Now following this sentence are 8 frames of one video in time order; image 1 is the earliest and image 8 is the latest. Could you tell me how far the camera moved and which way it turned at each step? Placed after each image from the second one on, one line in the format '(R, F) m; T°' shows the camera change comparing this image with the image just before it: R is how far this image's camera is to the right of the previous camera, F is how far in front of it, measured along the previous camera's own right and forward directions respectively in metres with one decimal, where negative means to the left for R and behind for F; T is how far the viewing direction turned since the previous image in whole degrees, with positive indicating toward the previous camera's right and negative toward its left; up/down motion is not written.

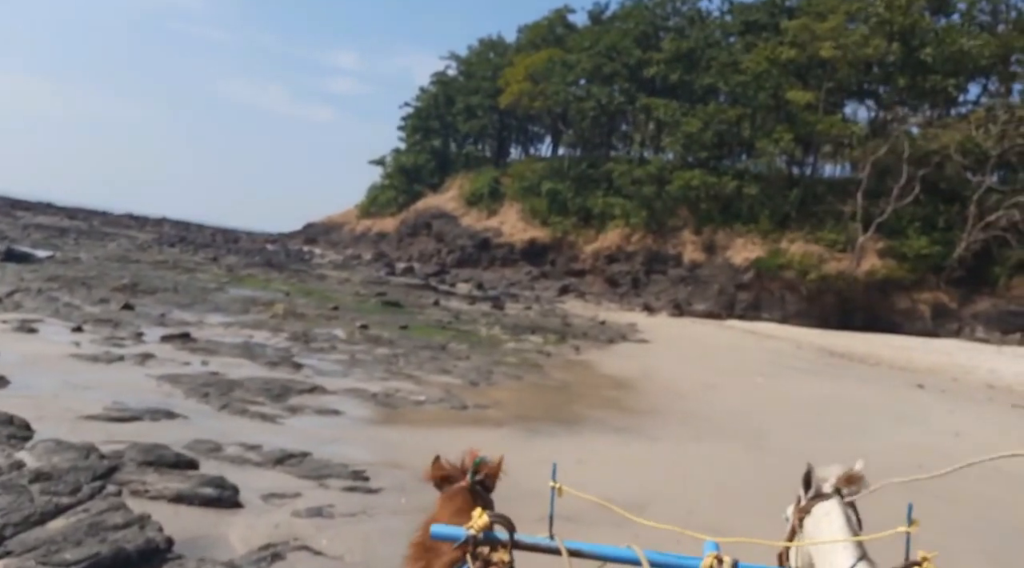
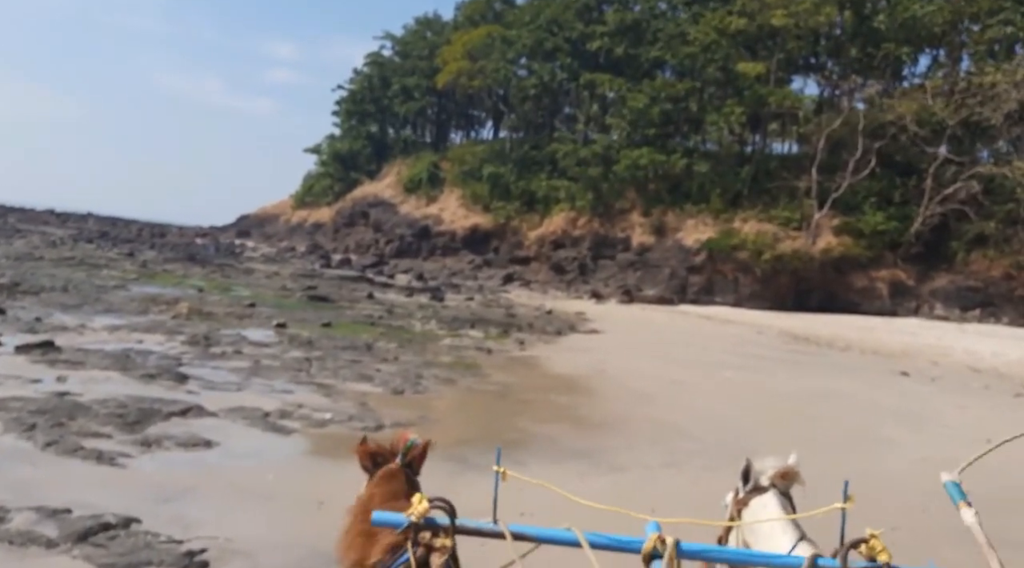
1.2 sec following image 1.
(+0.2, +2.4) m; +3°
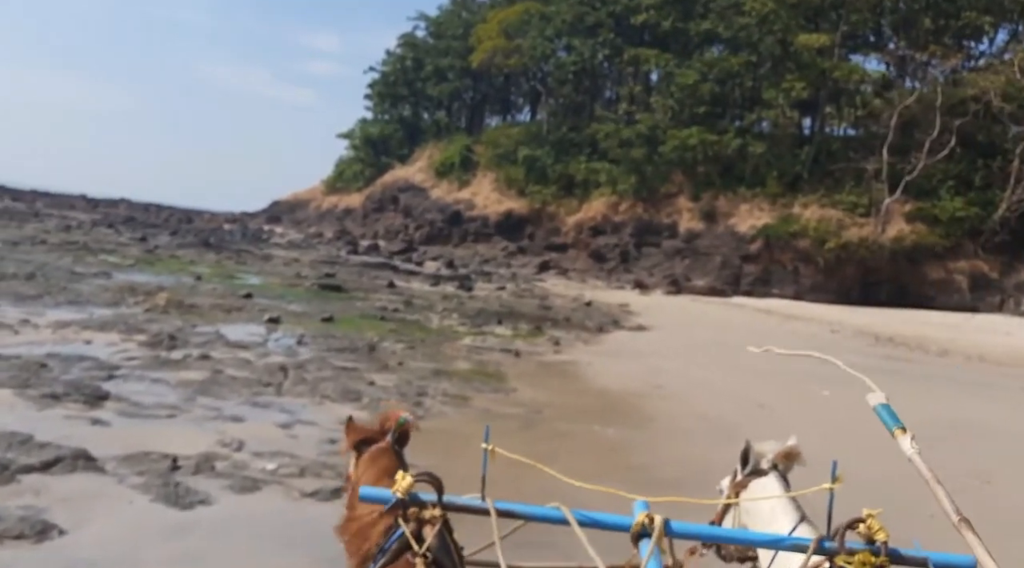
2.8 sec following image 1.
(+0.1, +3.2) m; -2°
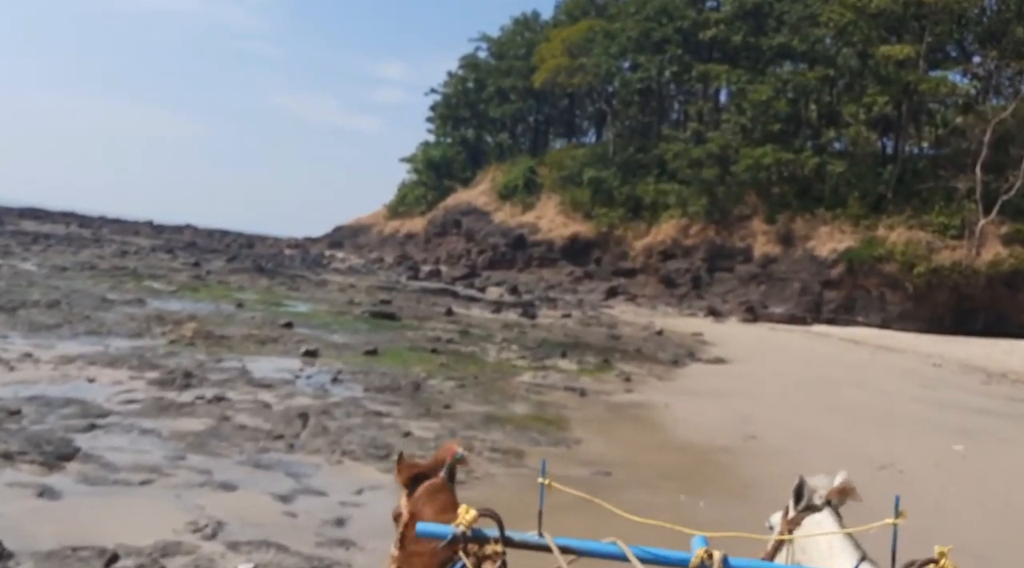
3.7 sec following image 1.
(0.0, +1.9) m; -4°
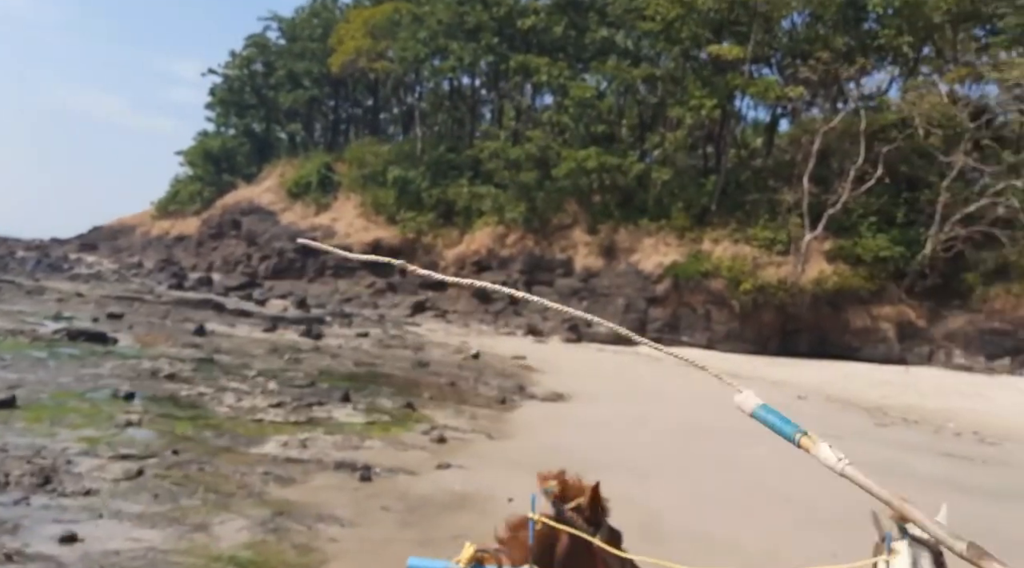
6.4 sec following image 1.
(+0.5, +5.8) m; +11°
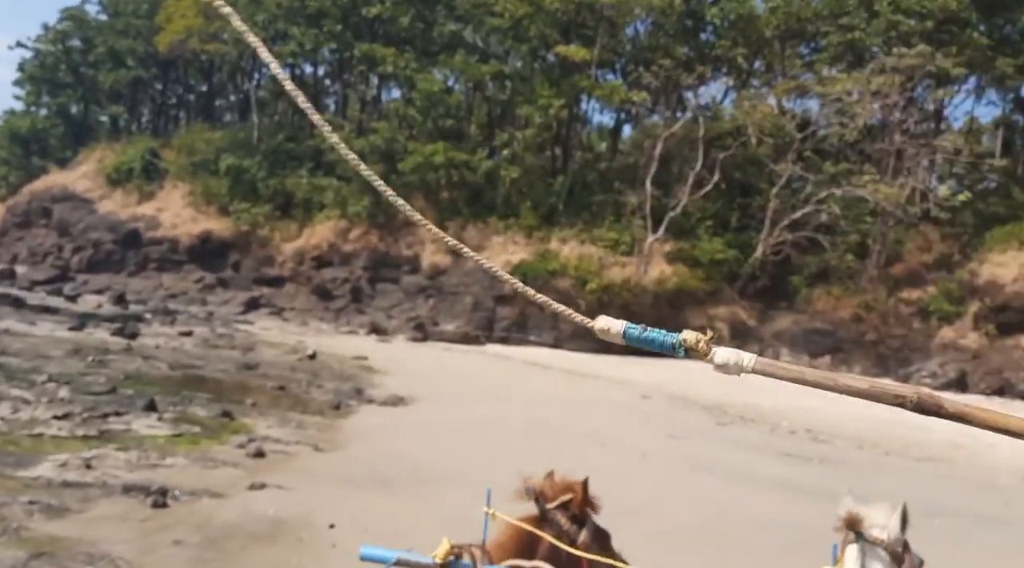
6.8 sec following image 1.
(+0.2, +1.0) m; +8°
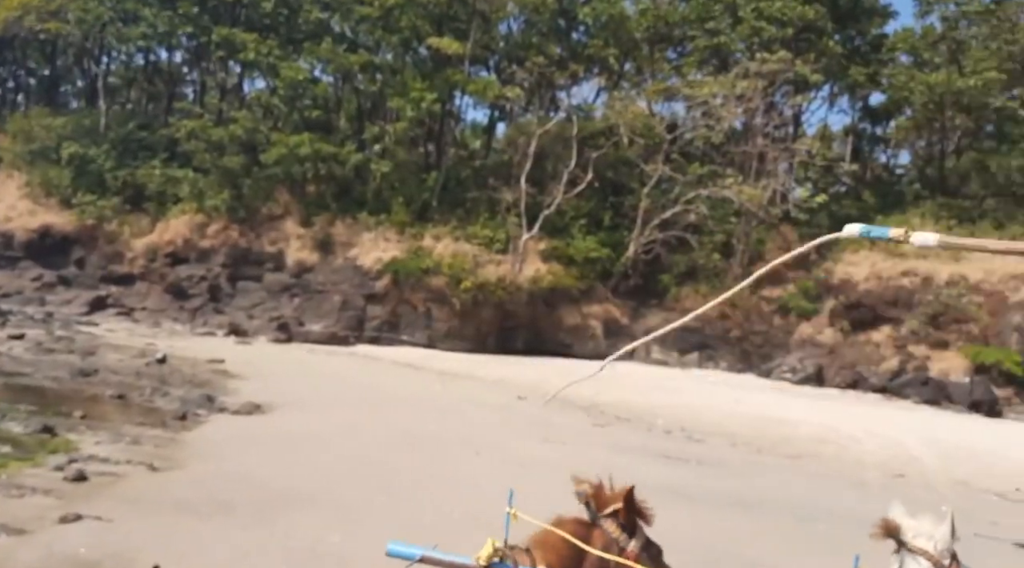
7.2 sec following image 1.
(+0.1, +0.9) m; +7°
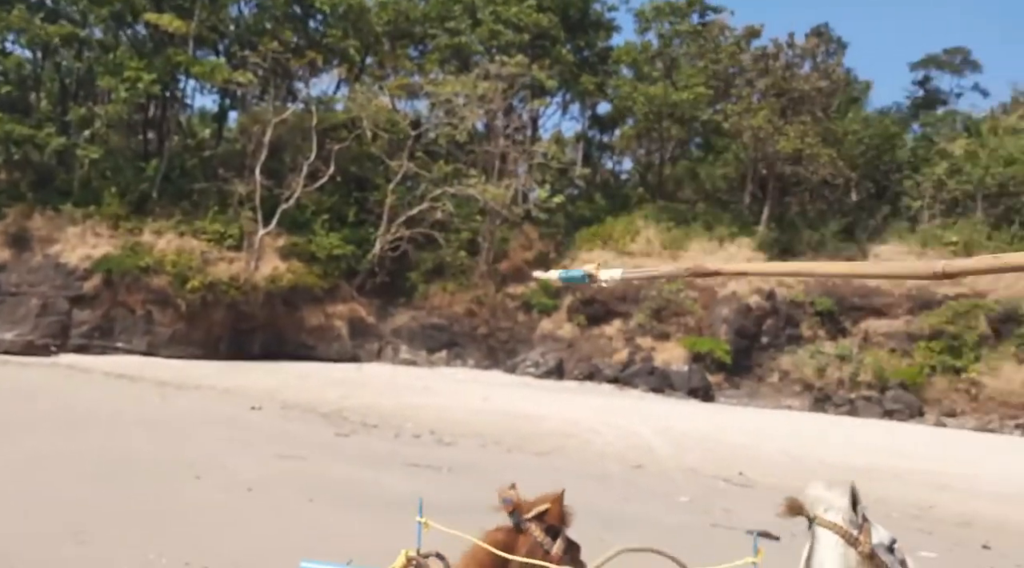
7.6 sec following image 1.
(+0.4, +1.6) m; +14°
